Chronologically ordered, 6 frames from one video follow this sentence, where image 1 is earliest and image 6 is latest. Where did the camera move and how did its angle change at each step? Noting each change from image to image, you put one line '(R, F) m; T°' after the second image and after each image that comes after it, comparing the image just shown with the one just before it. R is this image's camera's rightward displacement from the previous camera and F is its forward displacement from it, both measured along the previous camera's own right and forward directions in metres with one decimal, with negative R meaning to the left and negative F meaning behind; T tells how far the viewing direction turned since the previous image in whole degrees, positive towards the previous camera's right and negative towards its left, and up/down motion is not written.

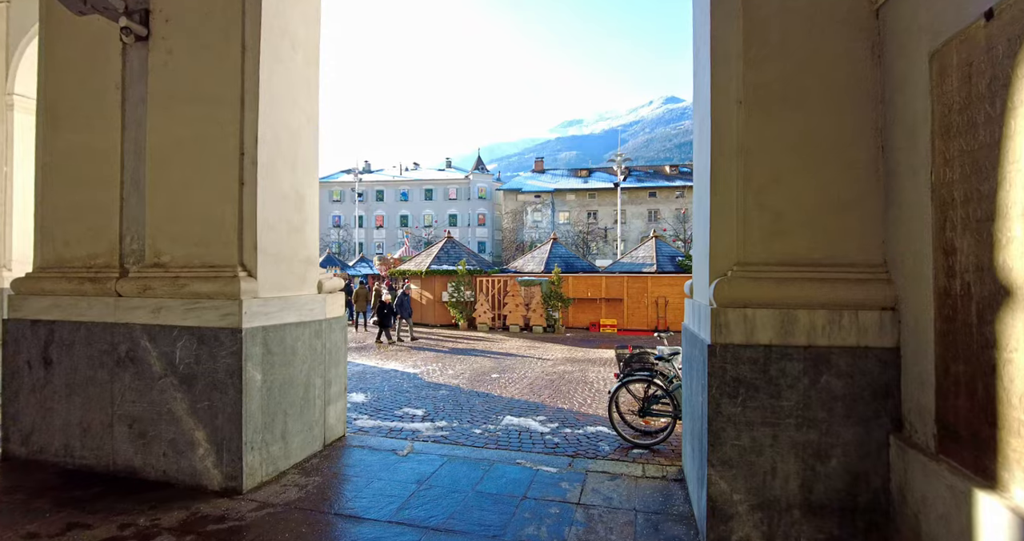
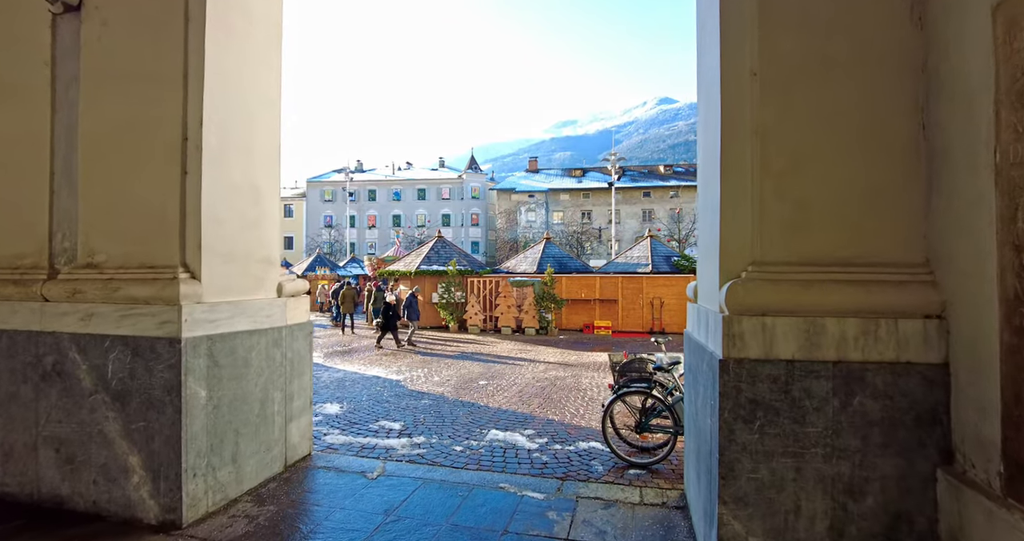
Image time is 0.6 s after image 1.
(+0.1, +0.5) m; +1°
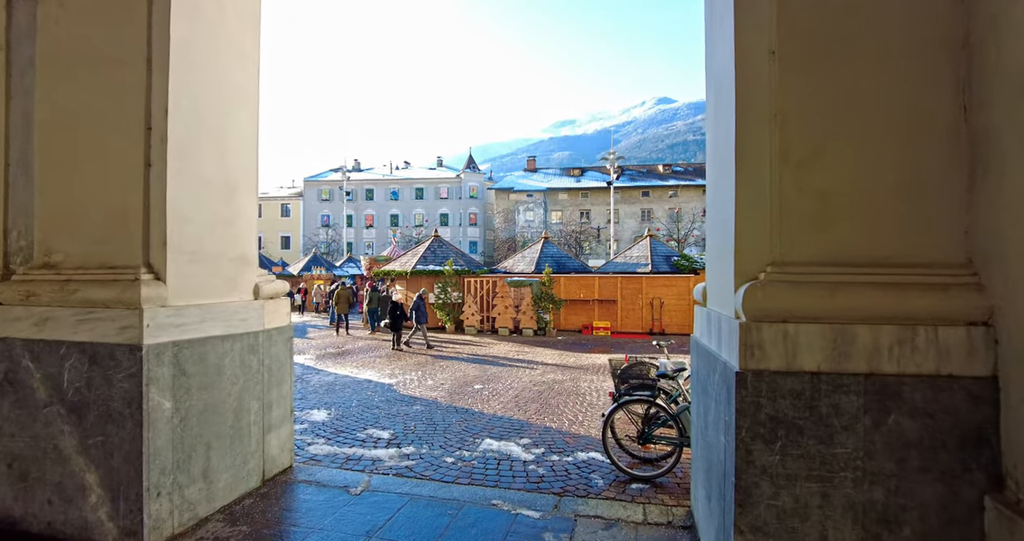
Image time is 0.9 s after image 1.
(0.0, +0.3) m; 0°
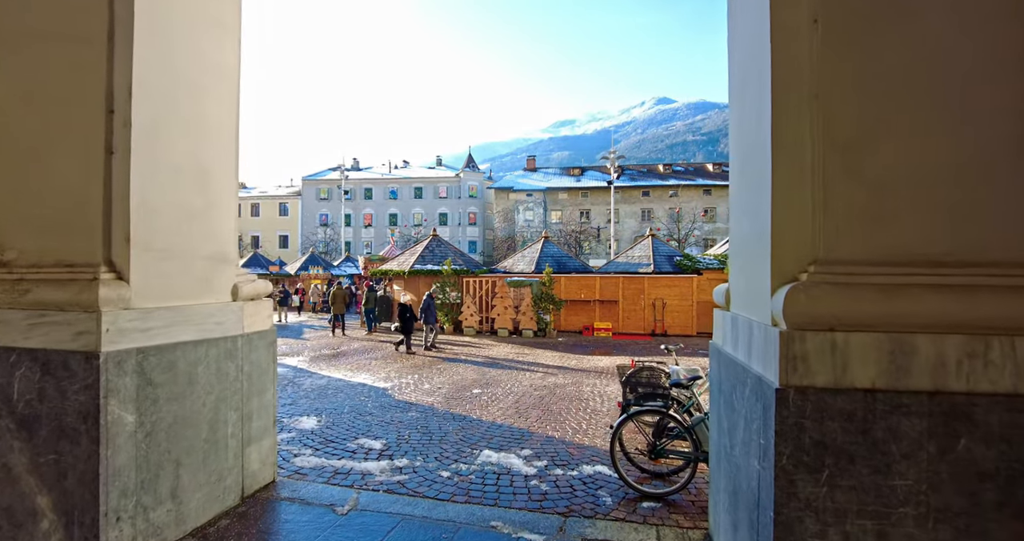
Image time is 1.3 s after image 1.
(0.0, +0.3) m; 0°
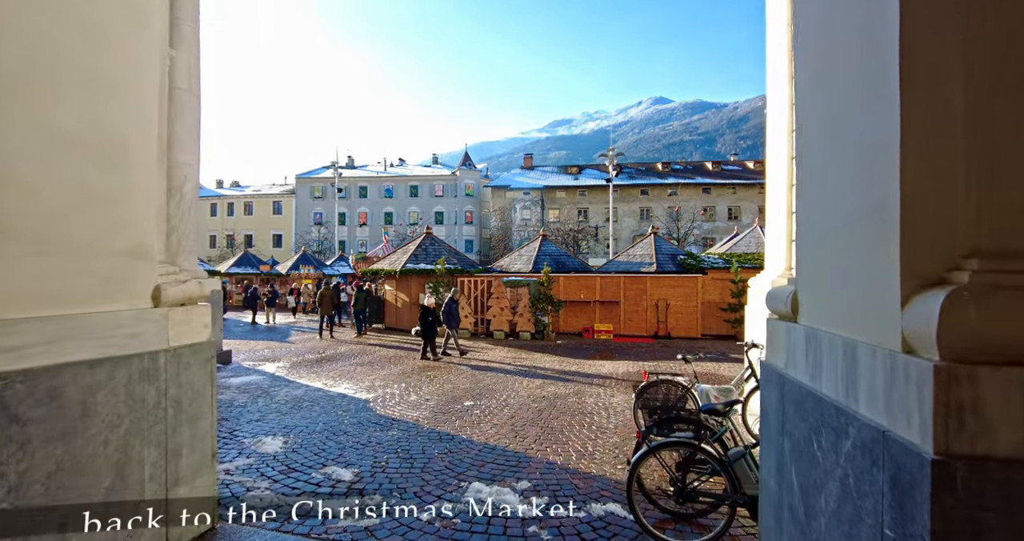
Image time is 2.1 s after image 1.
(0.0, +0.8) m; 0°
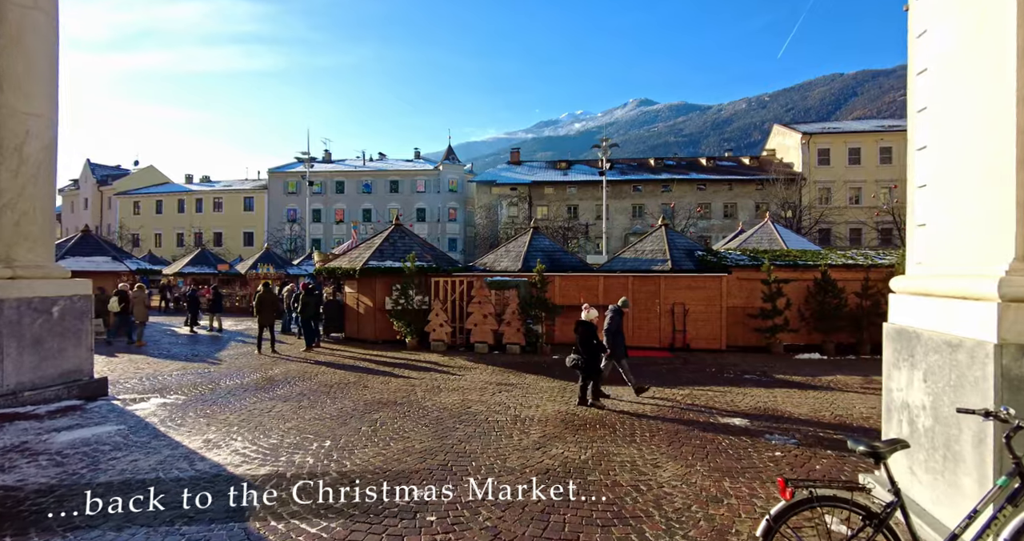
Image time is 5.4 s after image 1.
(0.0, +3.2) m; +1°
